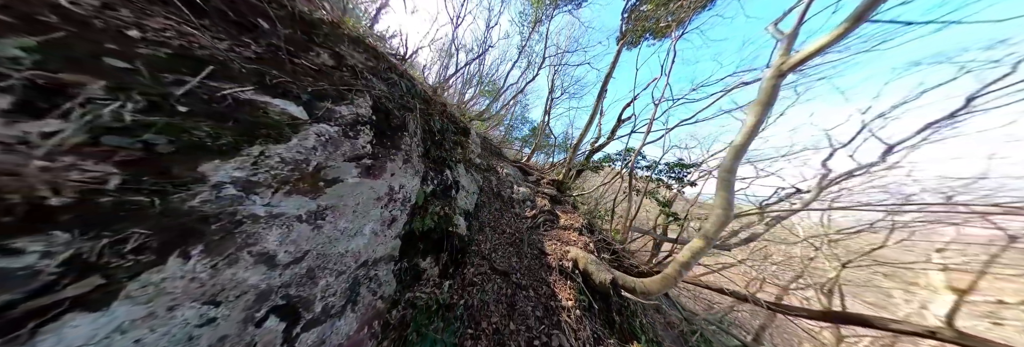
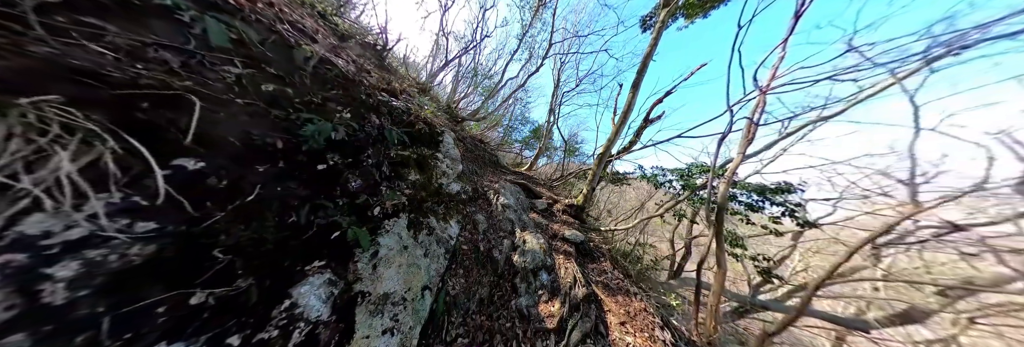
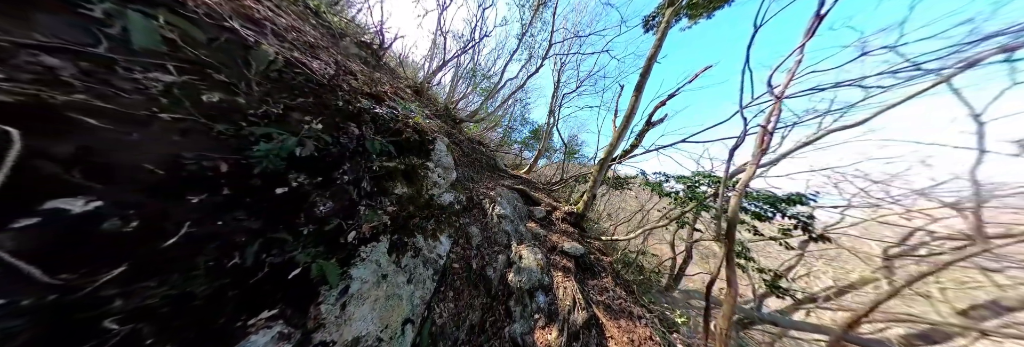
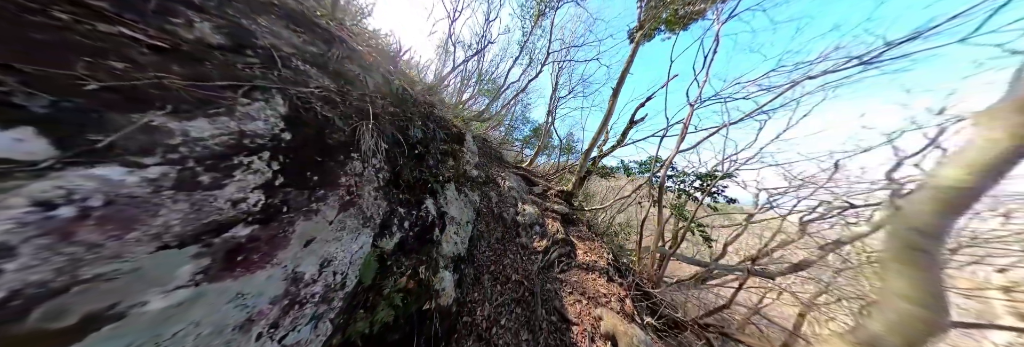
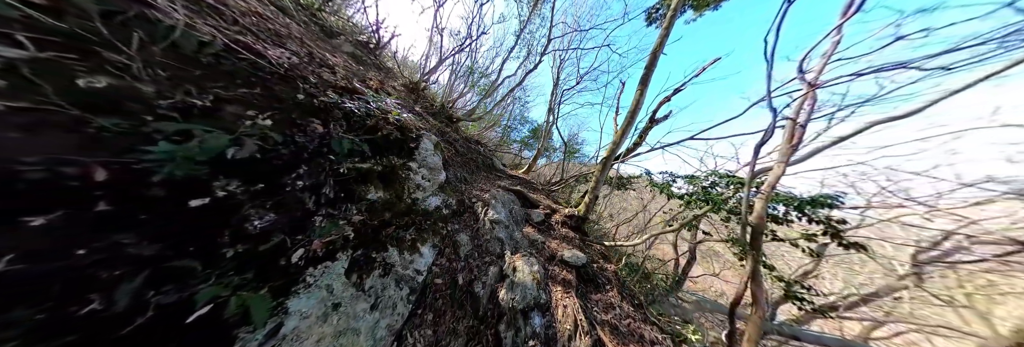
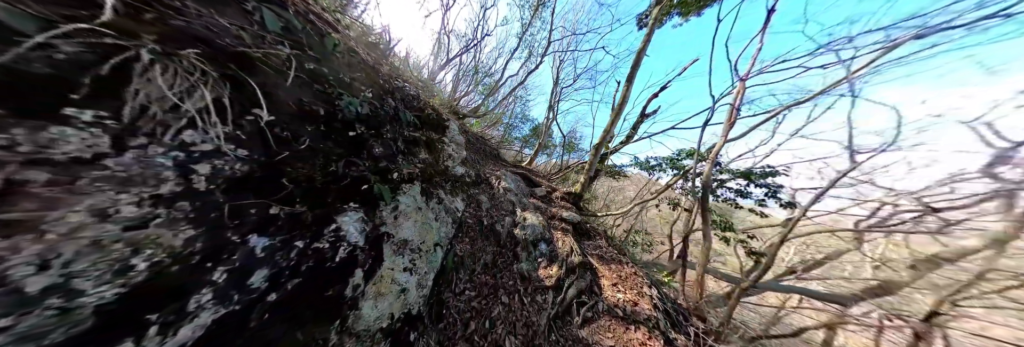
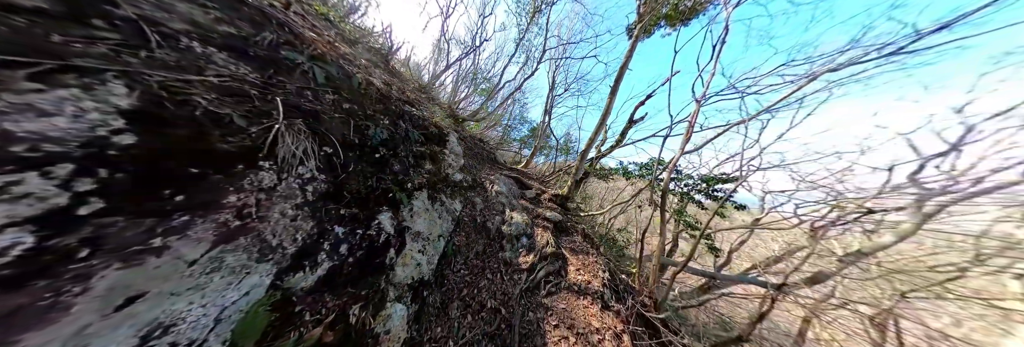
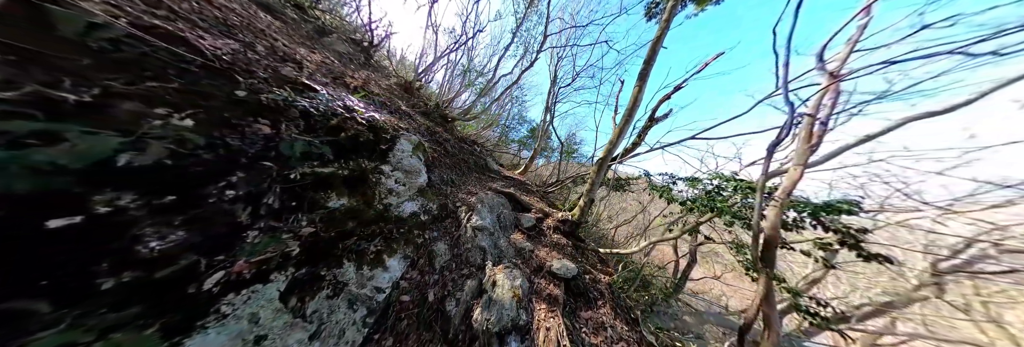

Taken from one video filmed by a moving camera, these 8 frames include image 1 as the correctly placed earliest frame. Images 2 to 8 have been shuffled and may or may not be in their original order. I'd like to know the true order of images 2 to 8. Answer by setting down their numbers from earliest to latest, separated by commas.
4, 7, 6, 2, 3, 5, 8
